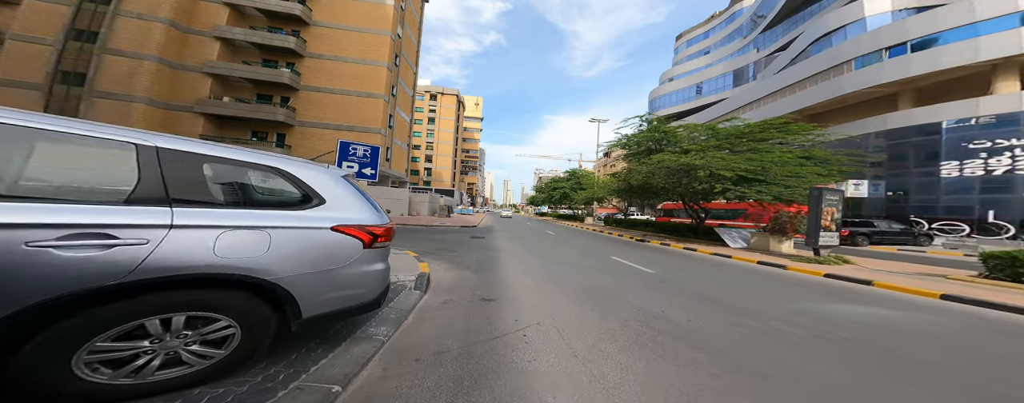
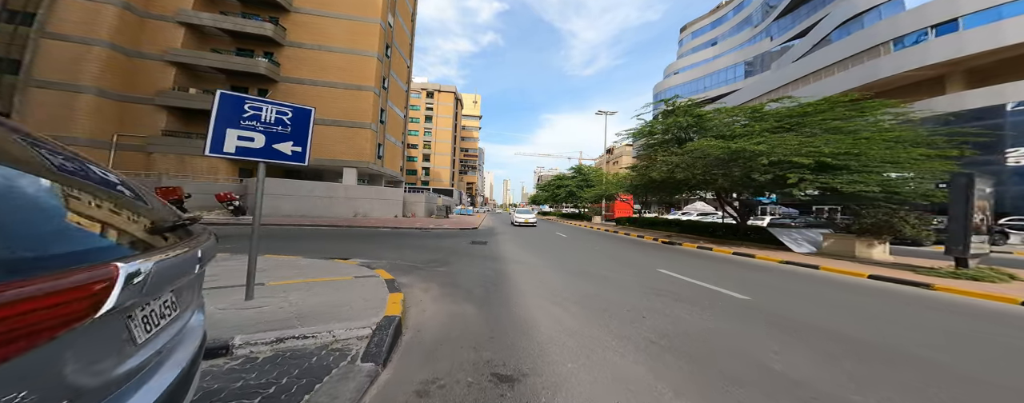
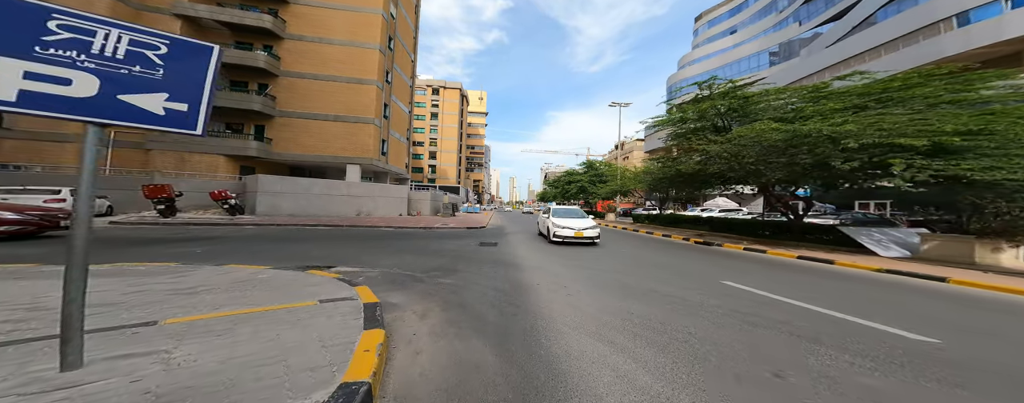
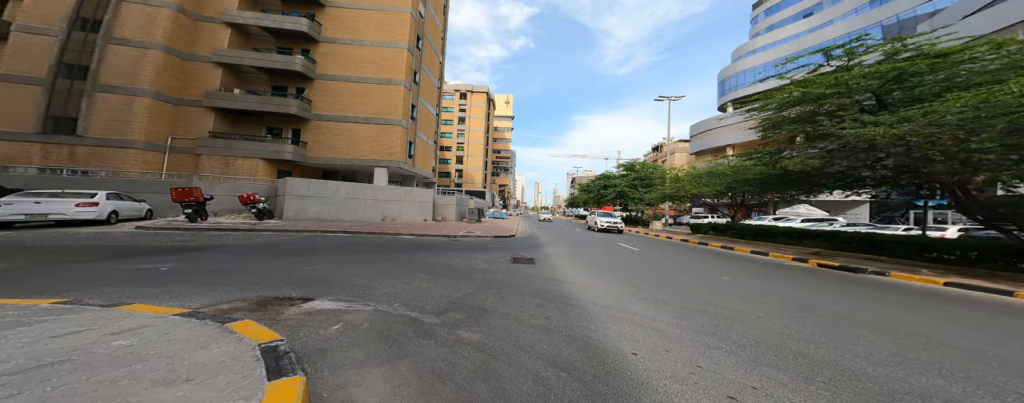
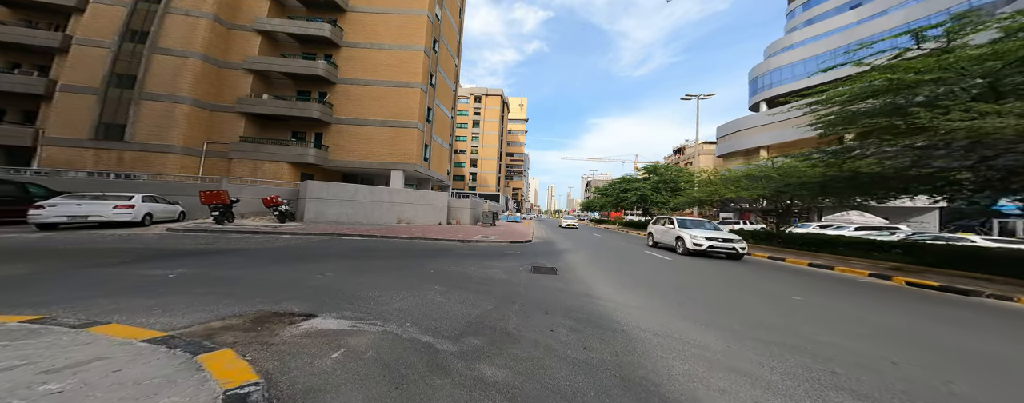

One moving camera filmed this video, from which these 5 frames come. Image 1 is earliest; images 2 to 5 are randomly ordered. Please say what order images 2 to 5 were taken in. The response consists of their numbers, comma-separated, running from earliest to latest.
2, 3, 4, 5
